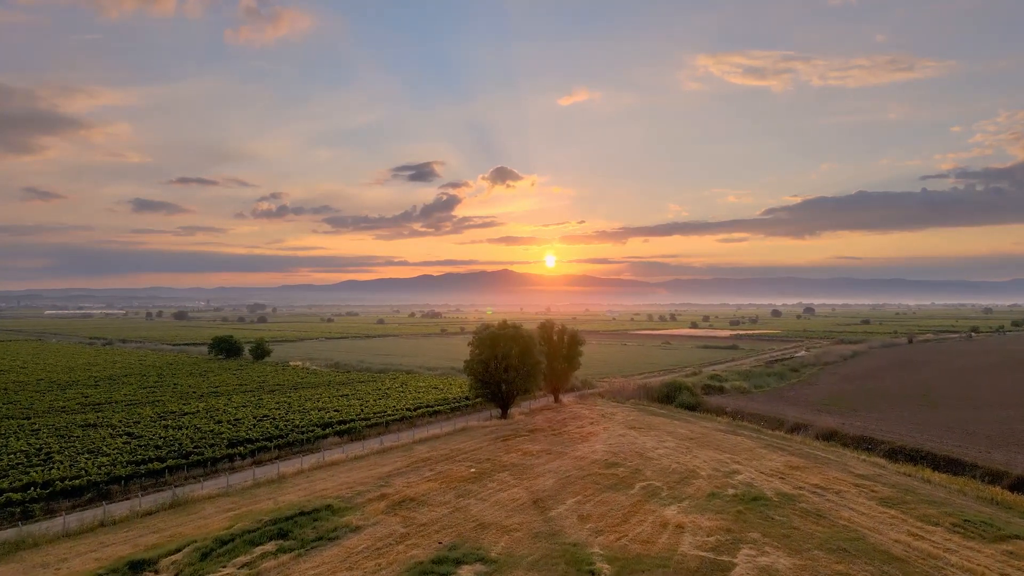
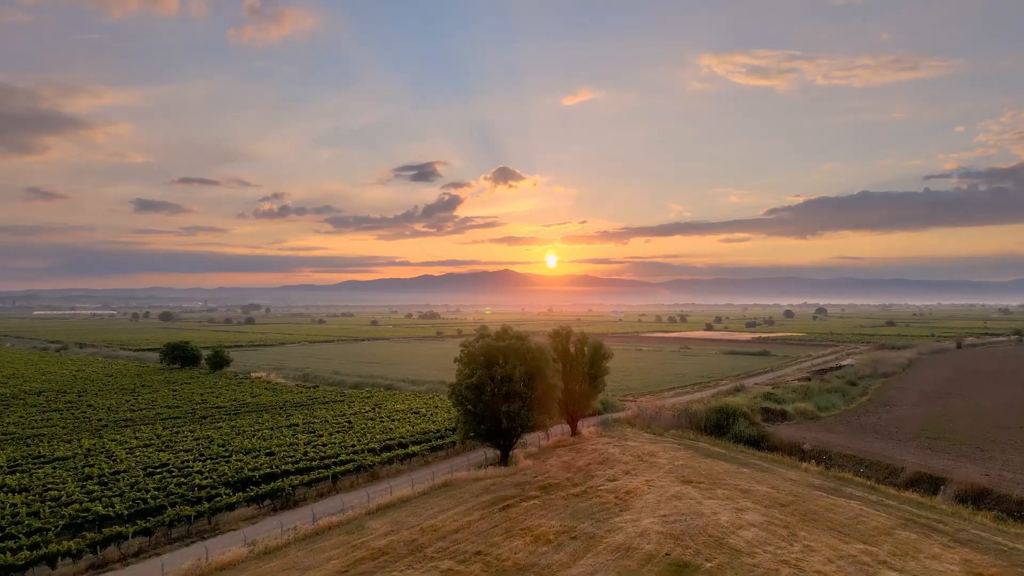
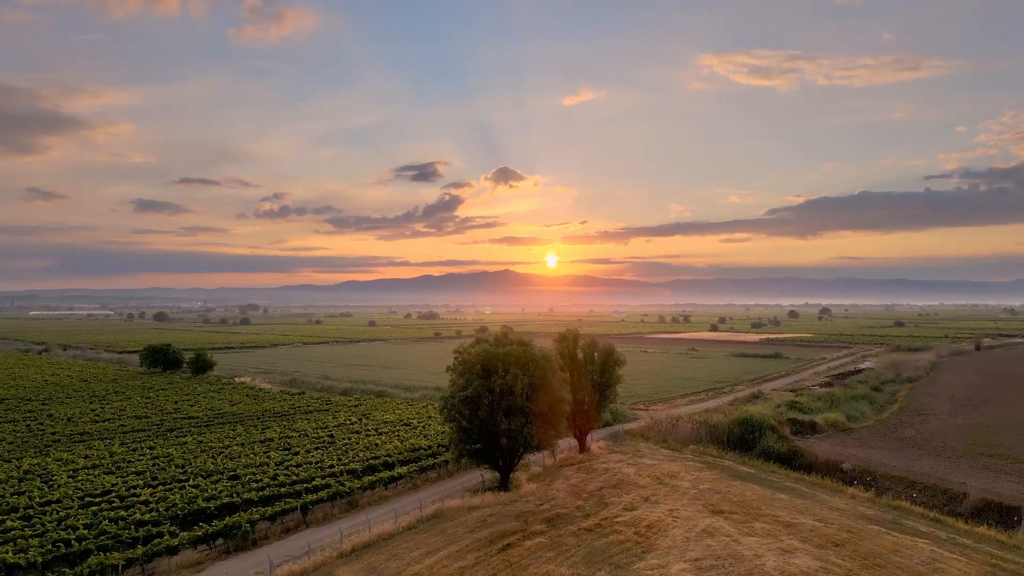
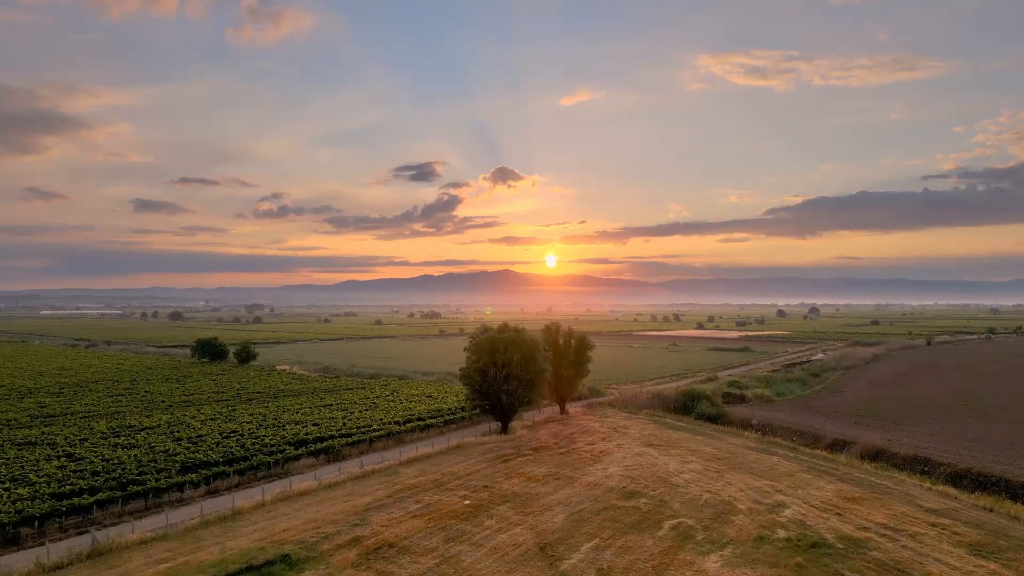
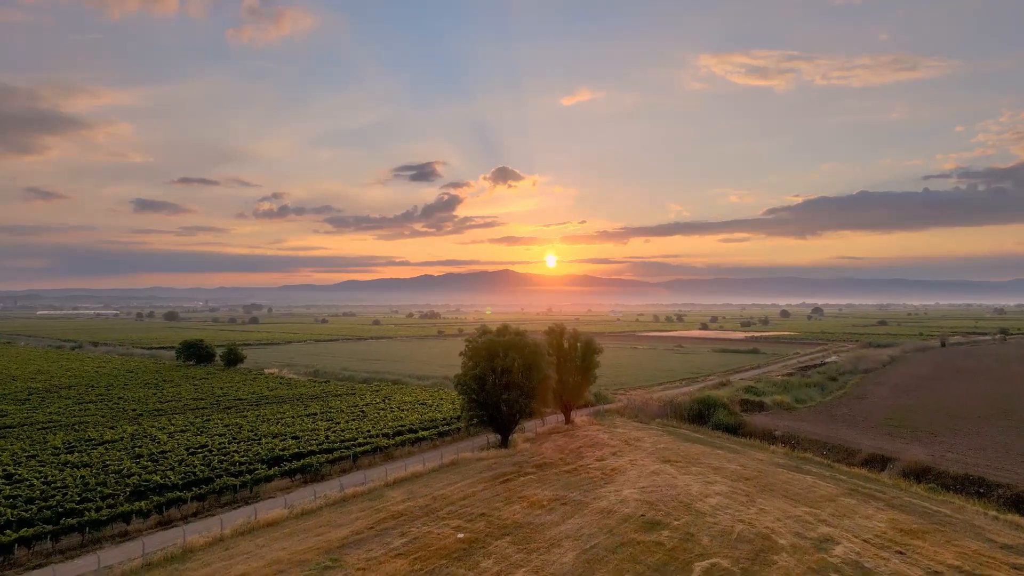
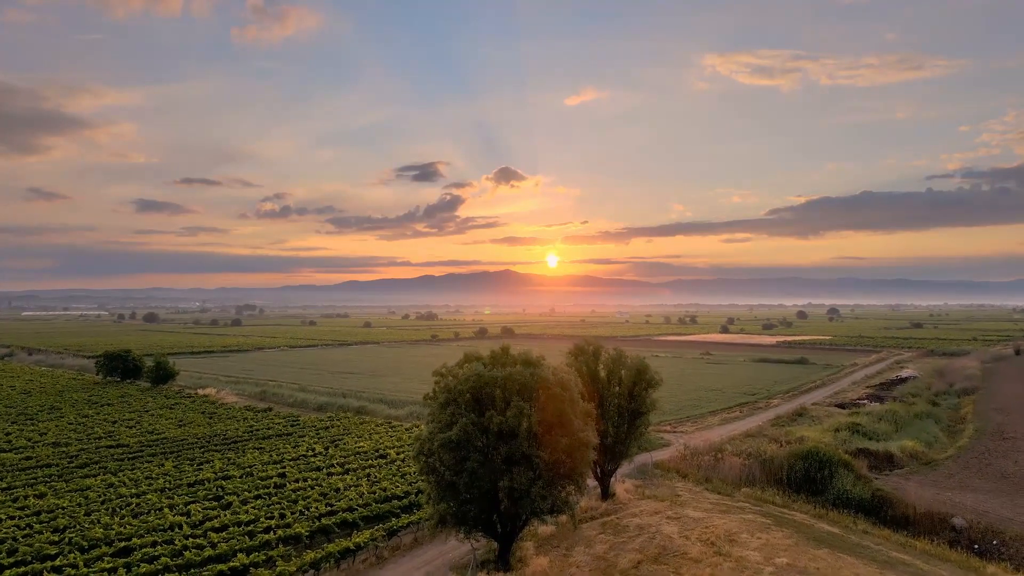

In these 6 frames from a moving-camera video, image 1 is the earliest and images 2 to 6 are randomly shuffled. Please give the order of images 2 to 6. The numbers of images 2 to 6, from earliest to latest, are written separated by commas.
4, 5, 2, 3, 6
